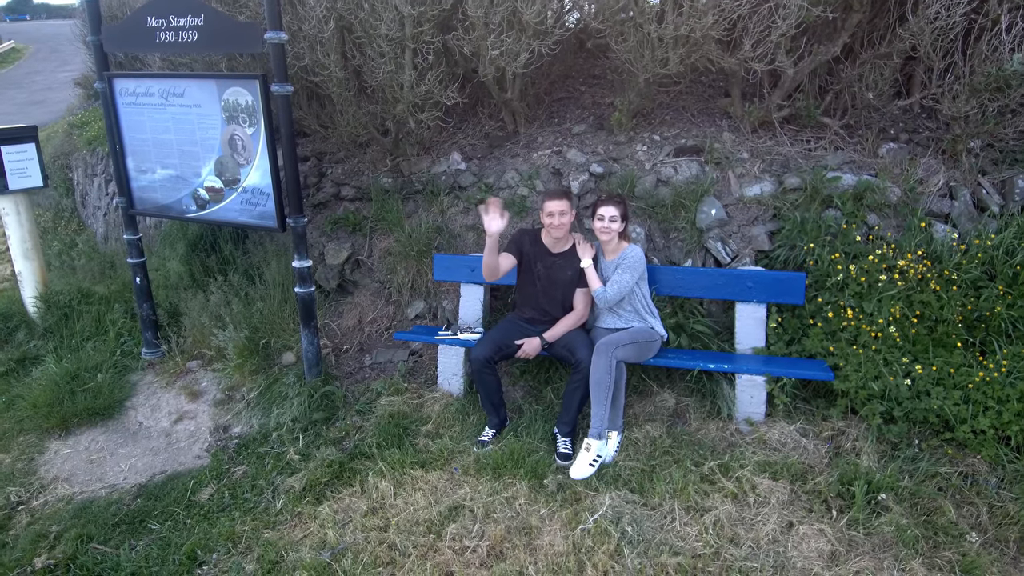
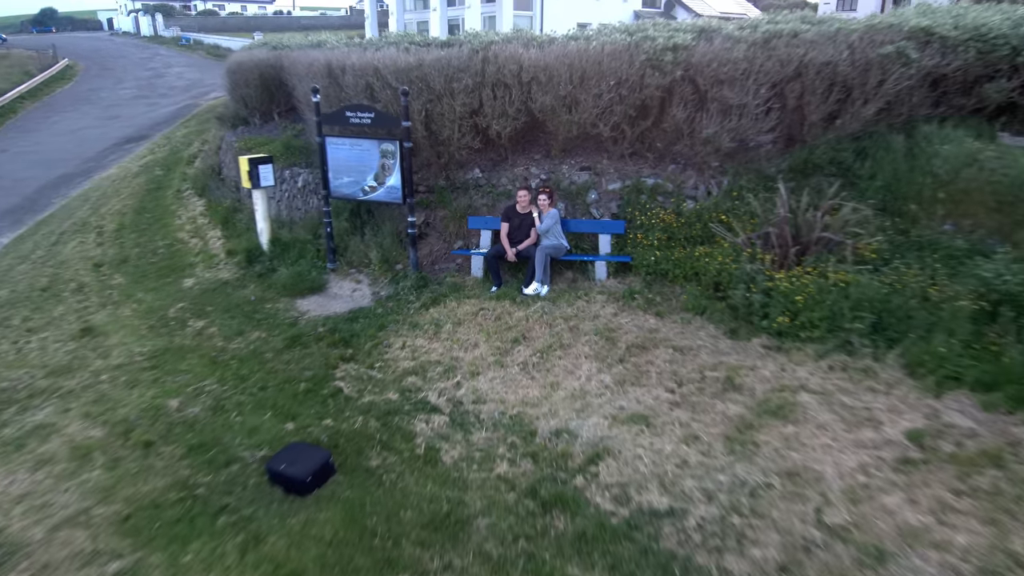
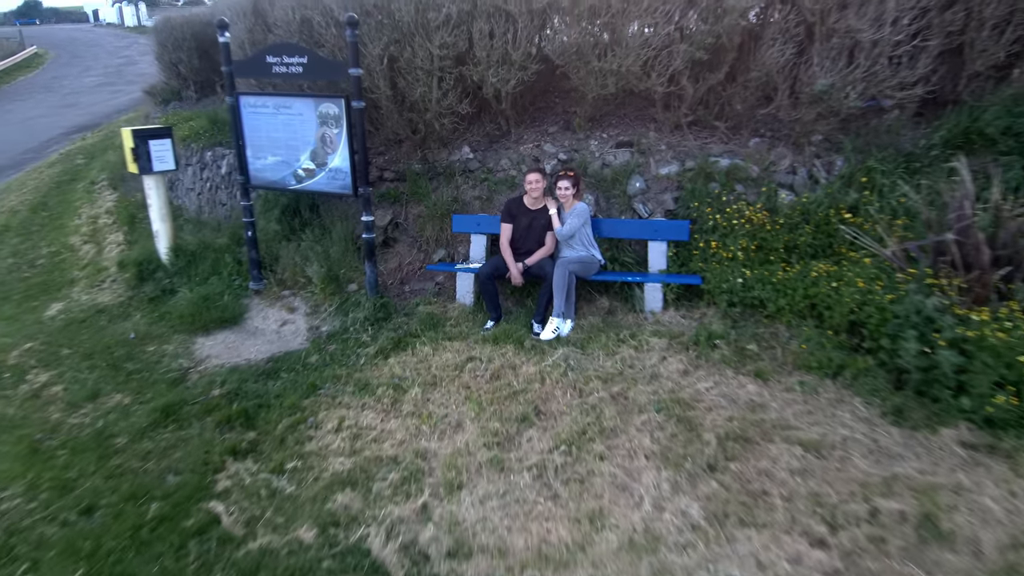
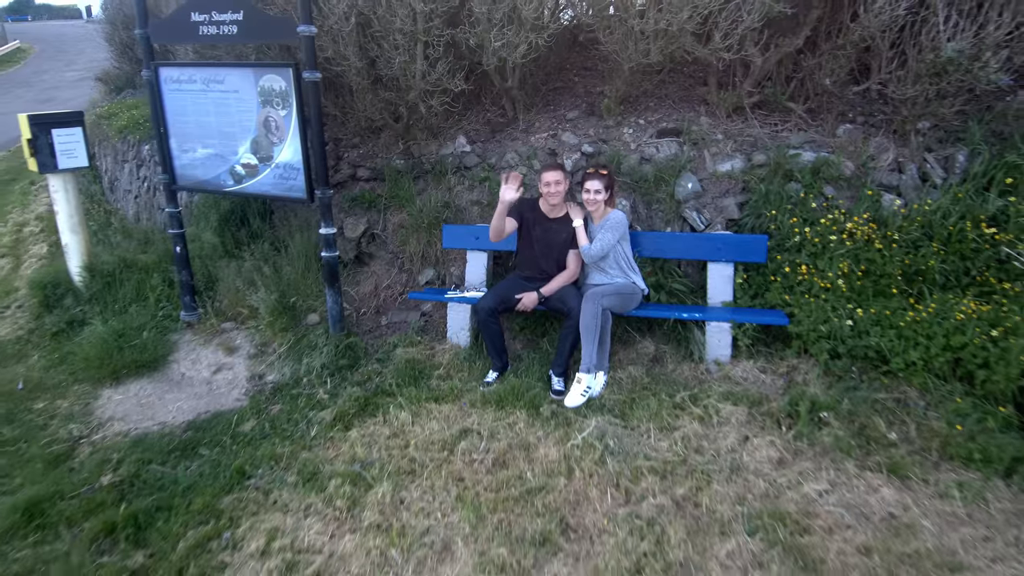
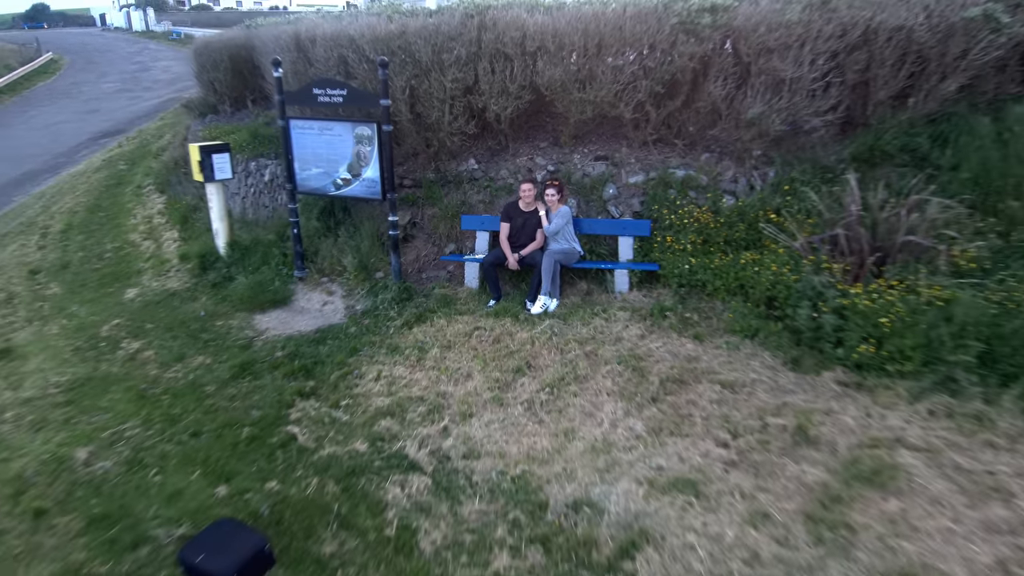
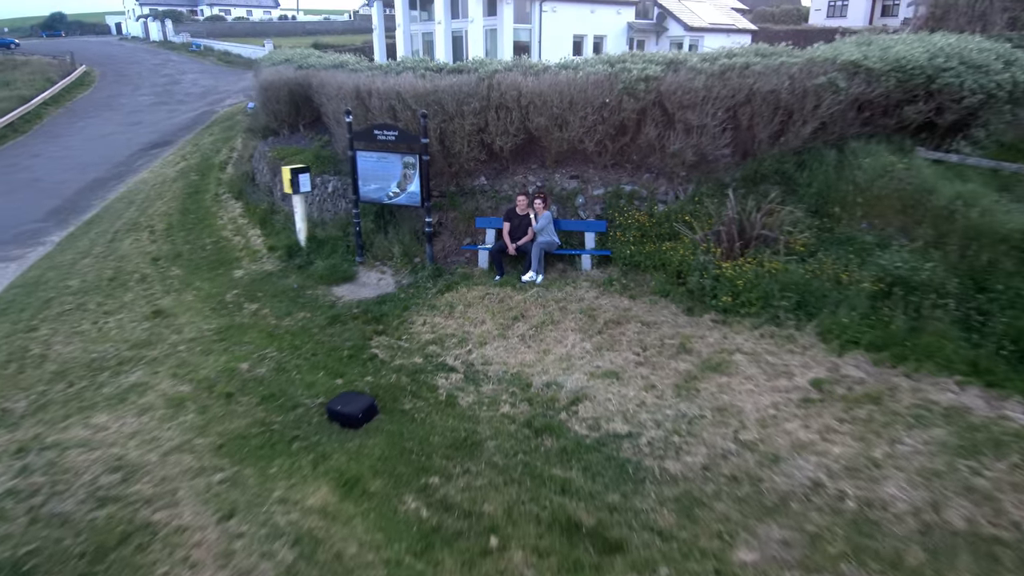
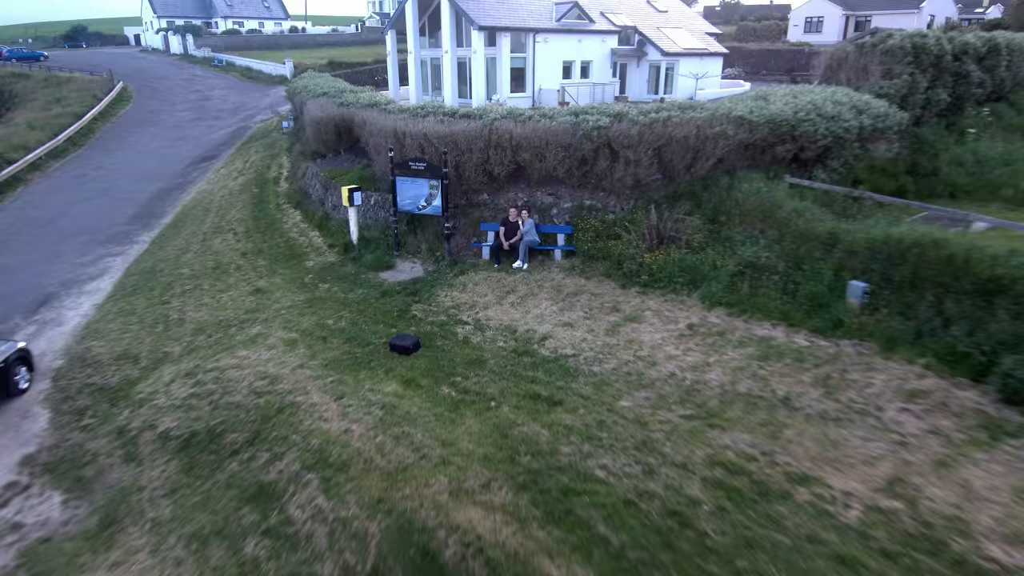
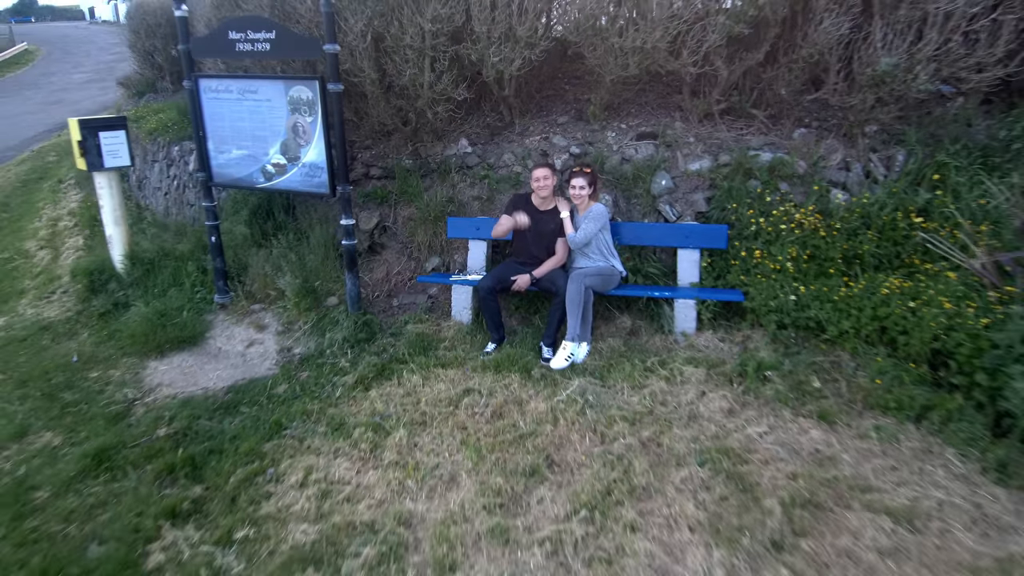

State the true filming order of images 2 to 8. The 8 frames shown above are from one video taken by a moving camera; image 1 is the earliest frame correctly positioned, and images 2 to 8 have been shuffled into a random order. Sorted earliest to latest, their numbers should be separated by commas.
4, 8, 3, 5, 2, 6, 7
